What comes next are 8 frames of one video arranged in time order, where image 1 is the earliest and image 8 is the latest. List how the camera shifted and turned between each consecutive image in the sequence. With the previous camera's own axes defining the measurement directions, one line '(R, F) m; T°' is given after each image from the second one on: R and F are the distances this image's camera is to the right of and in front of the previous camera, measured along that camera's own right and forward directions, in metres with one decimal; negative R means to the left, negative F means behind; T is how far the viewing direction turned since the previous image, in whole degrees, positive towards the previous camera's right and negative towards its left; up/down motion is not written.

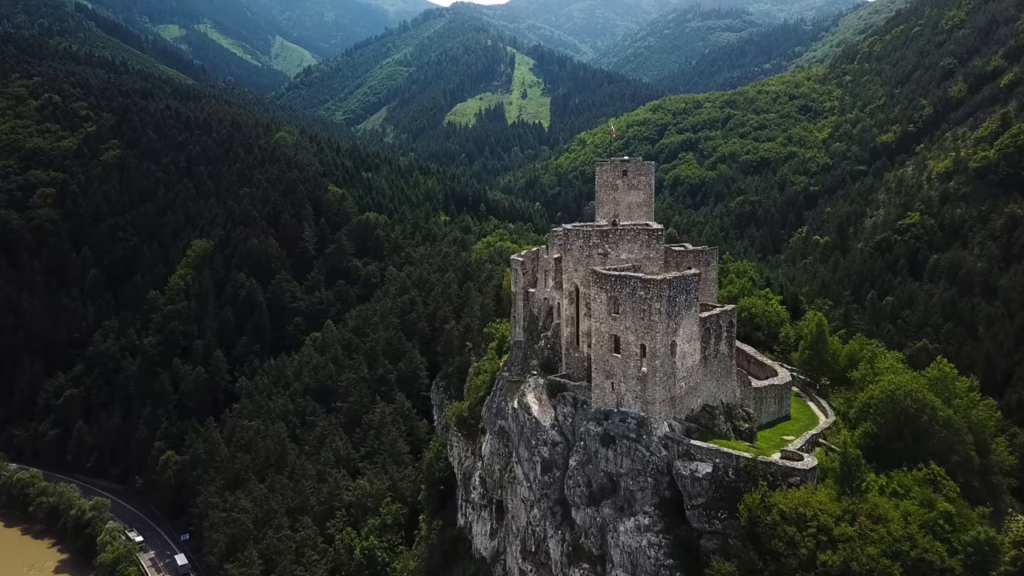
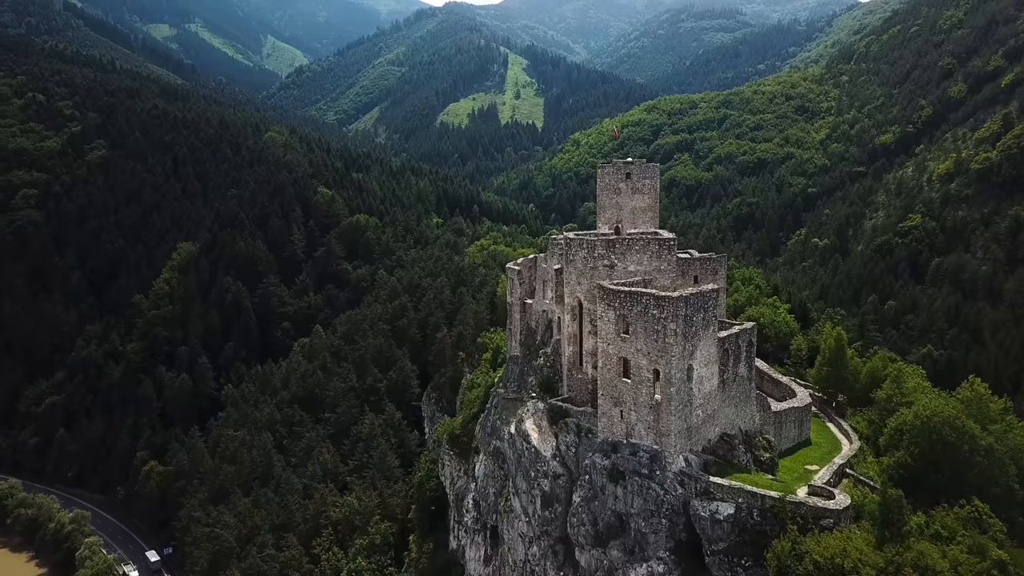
(-0.1, +2.0) m; +1°
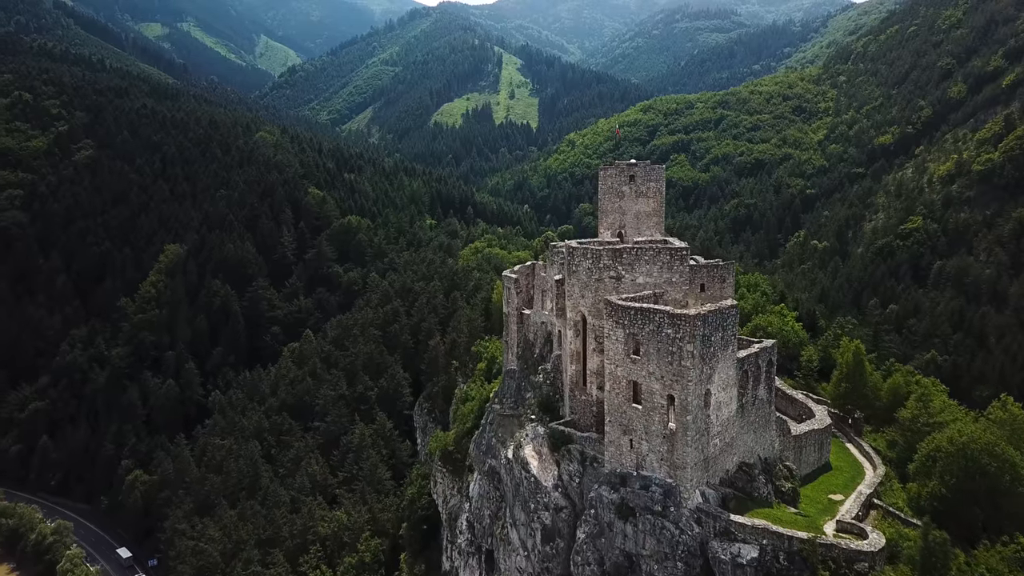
(-0.1, +1.7) m; 0°
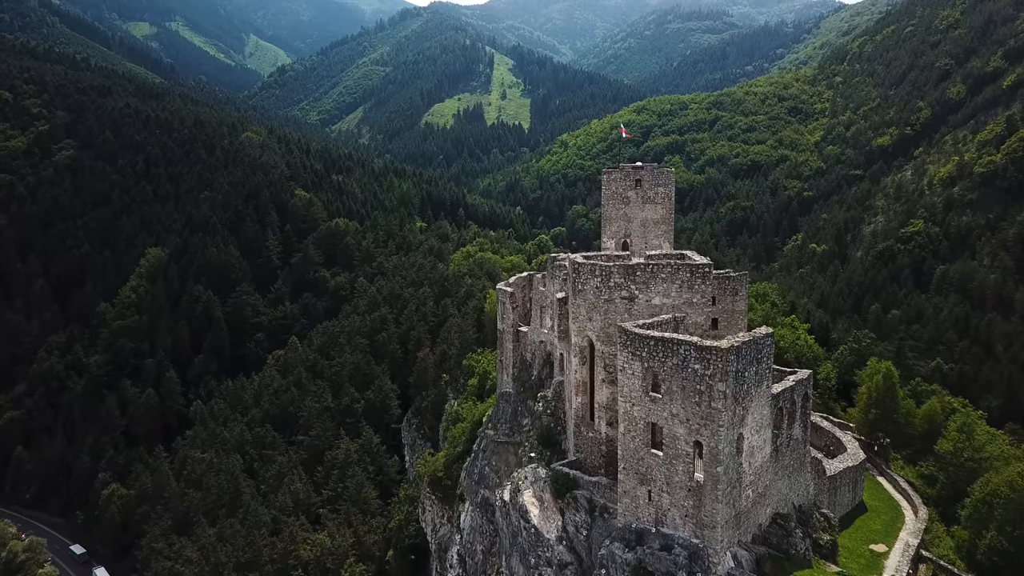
(-0.1, +2.3) m; +1°
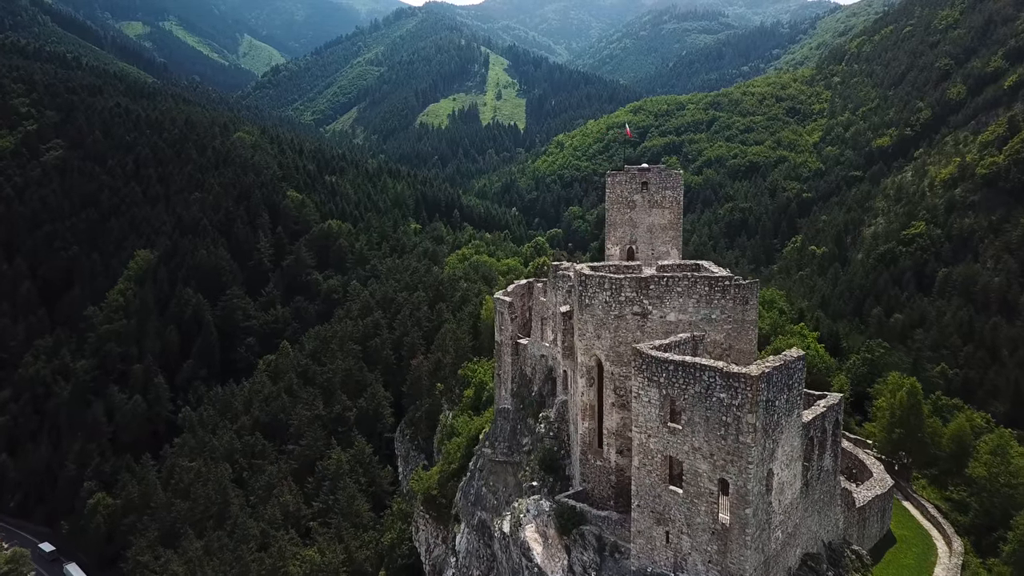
(-0.1, +1.4) m; 0°
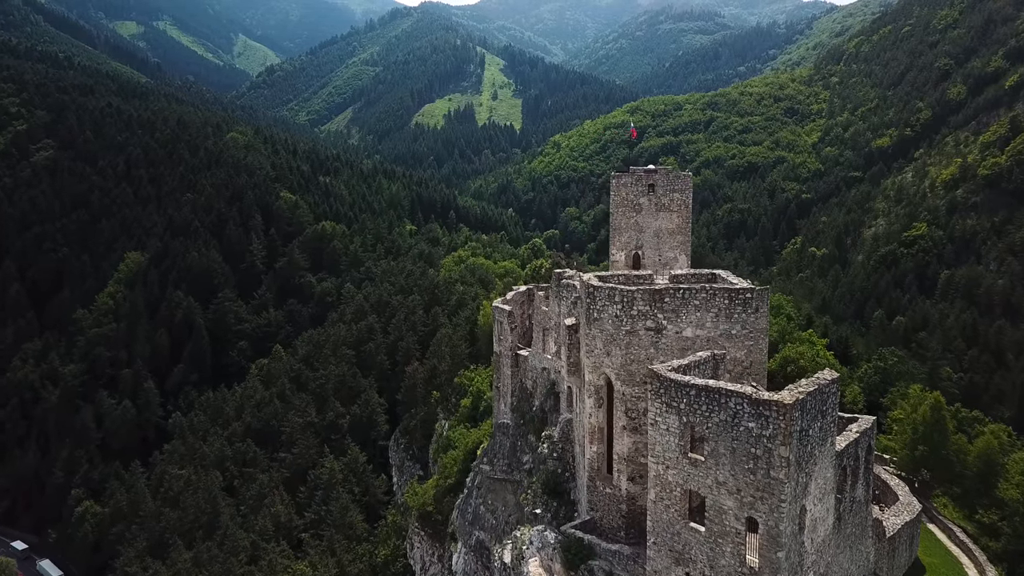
(-0.1, +1.2) m; 0°
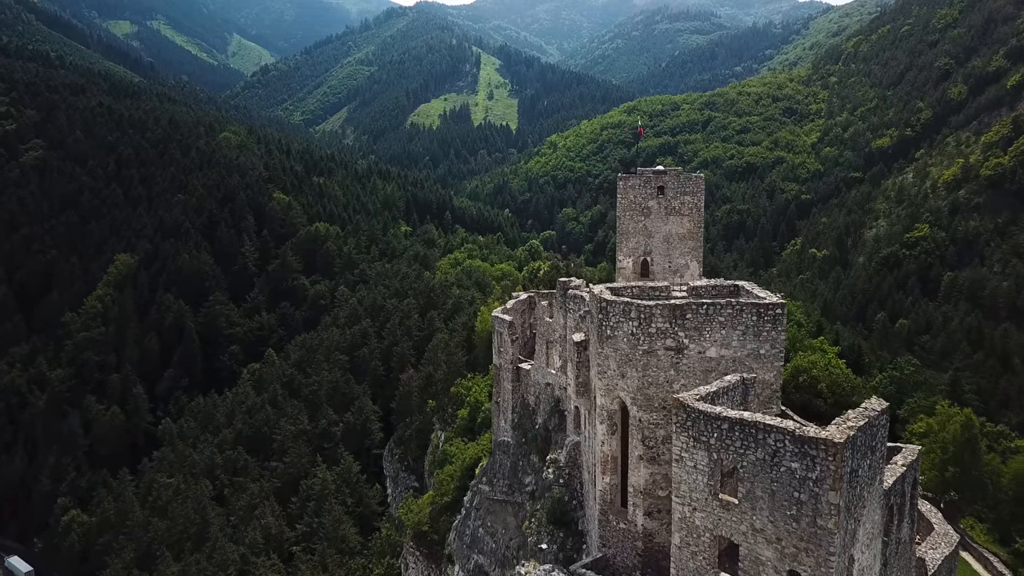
(-0.1, +1.3) m; 0°
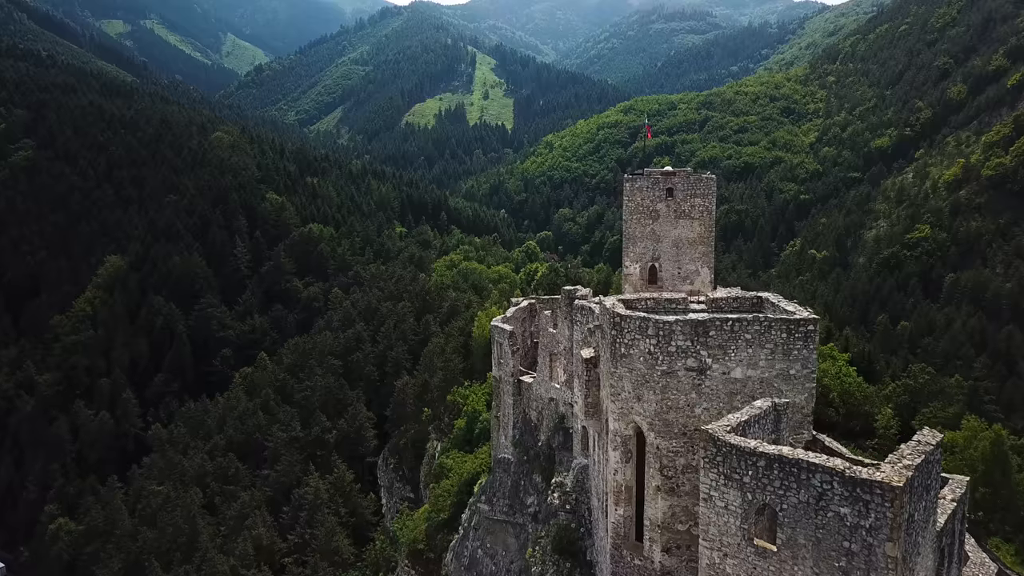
(-0.1, +1.1) m; 0°
